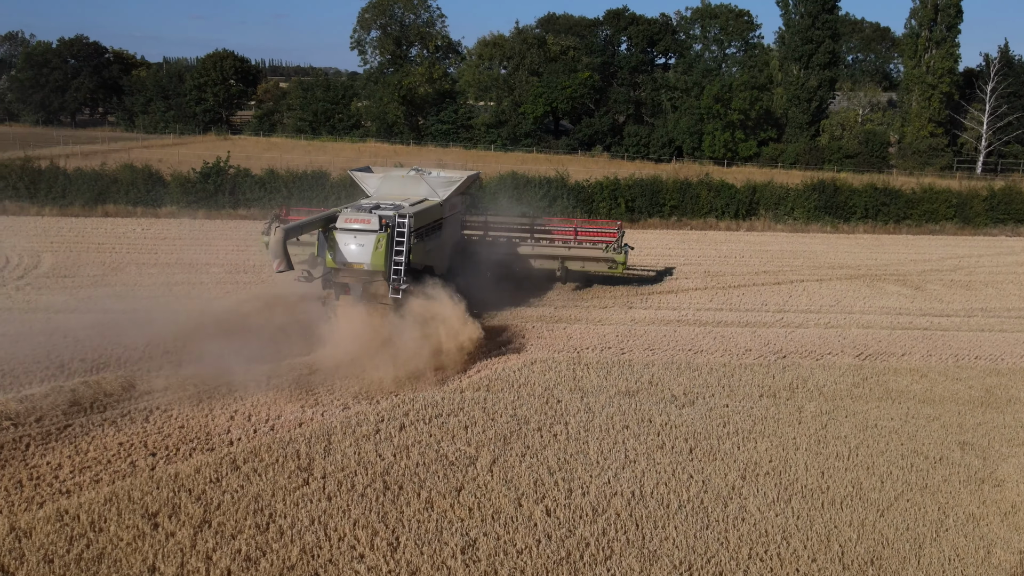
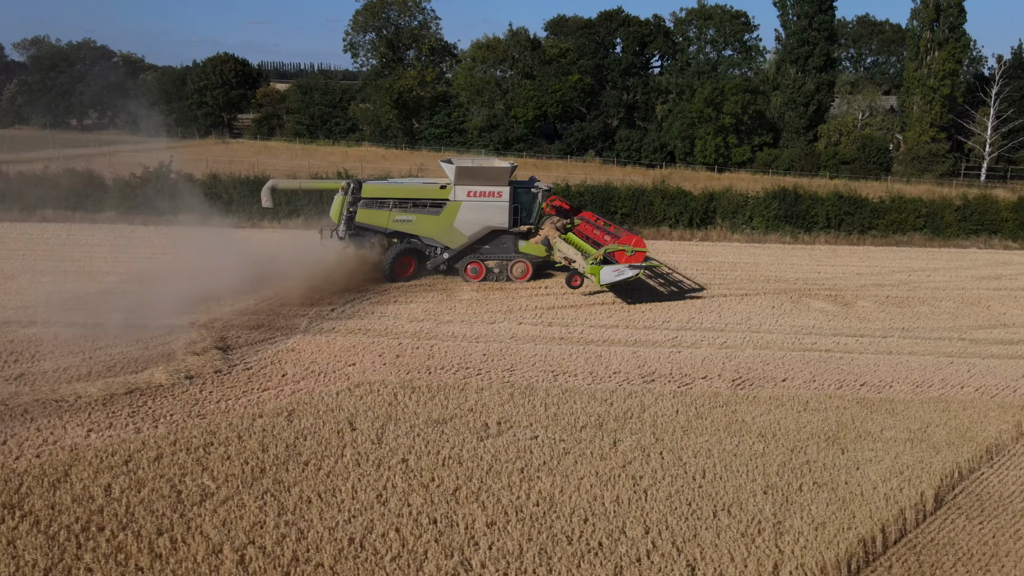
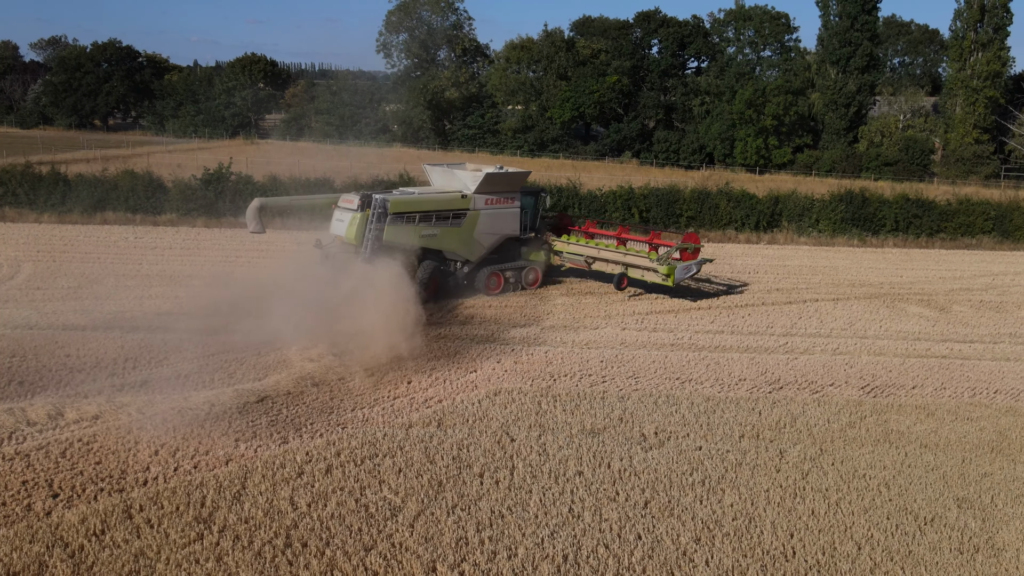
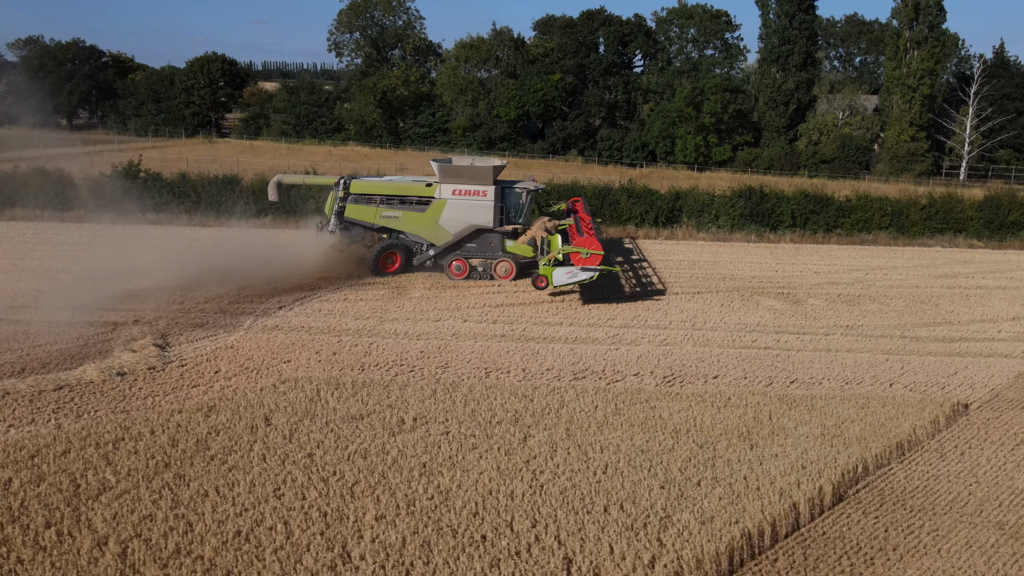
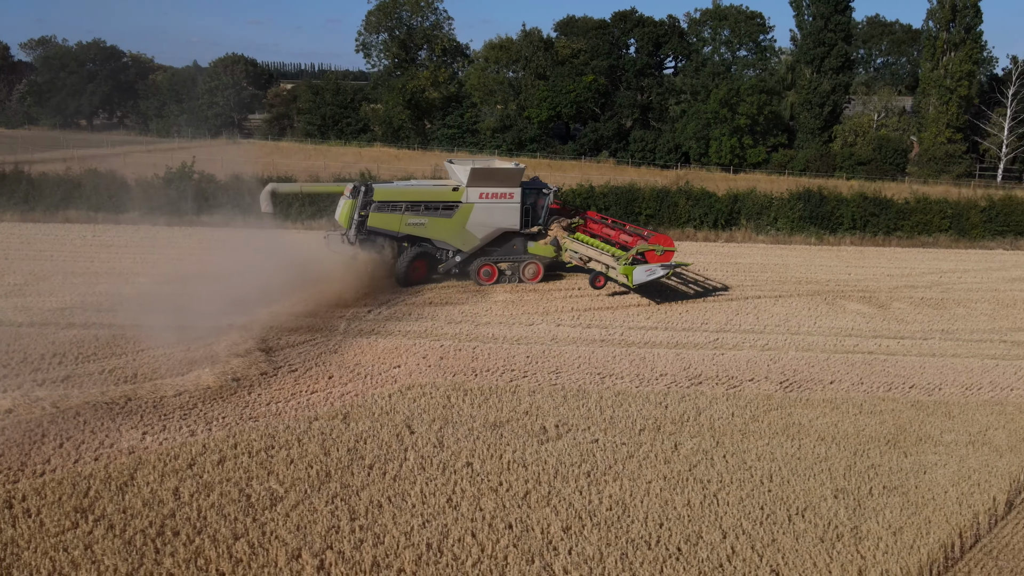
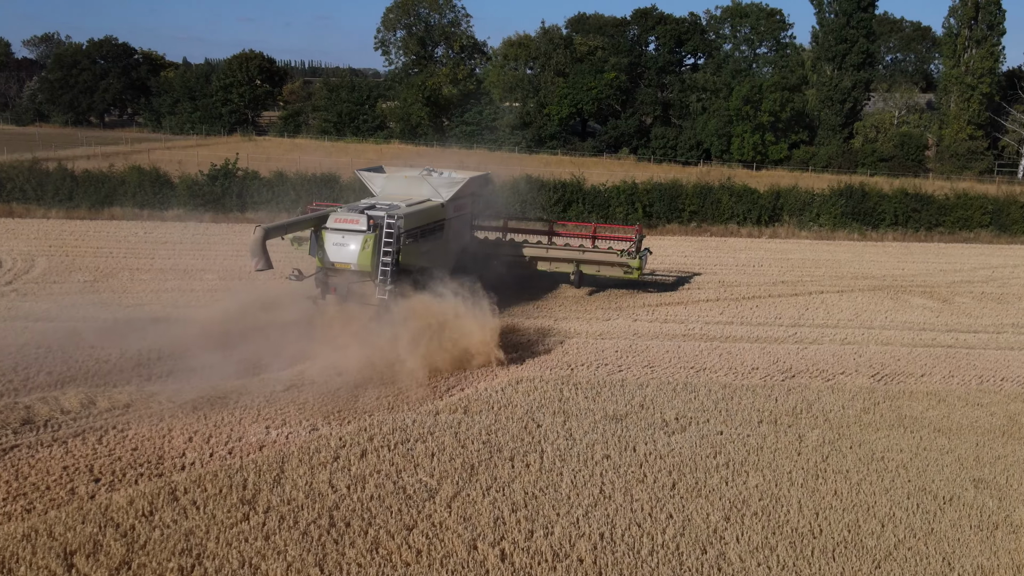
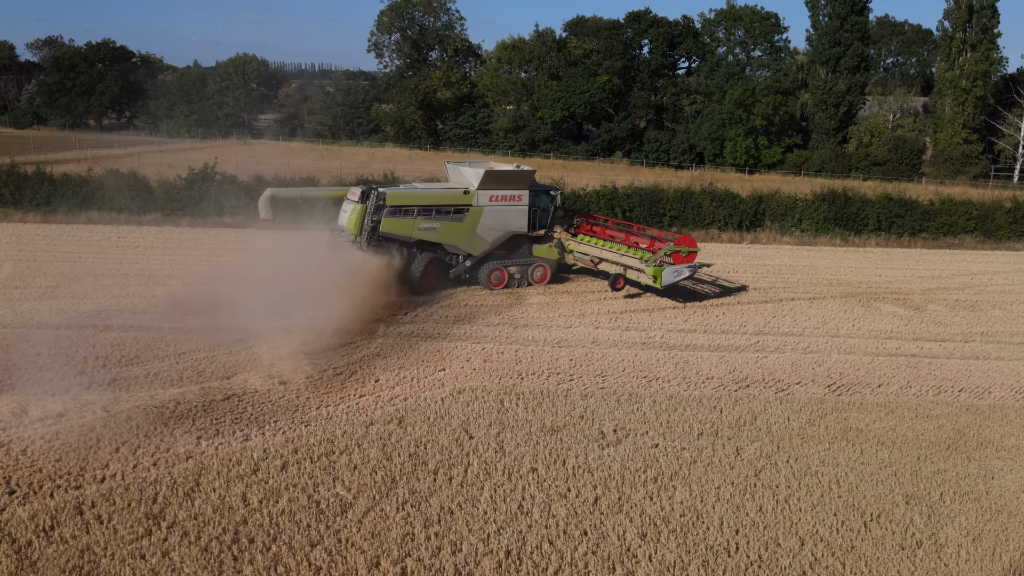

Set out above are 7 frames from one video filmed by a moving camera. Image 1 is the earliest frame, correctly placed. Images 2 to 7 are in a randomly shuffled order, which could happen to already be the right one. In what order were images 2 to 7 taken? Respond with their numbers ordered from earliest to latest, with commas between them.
6, 3, 7, 5, 2, 4
